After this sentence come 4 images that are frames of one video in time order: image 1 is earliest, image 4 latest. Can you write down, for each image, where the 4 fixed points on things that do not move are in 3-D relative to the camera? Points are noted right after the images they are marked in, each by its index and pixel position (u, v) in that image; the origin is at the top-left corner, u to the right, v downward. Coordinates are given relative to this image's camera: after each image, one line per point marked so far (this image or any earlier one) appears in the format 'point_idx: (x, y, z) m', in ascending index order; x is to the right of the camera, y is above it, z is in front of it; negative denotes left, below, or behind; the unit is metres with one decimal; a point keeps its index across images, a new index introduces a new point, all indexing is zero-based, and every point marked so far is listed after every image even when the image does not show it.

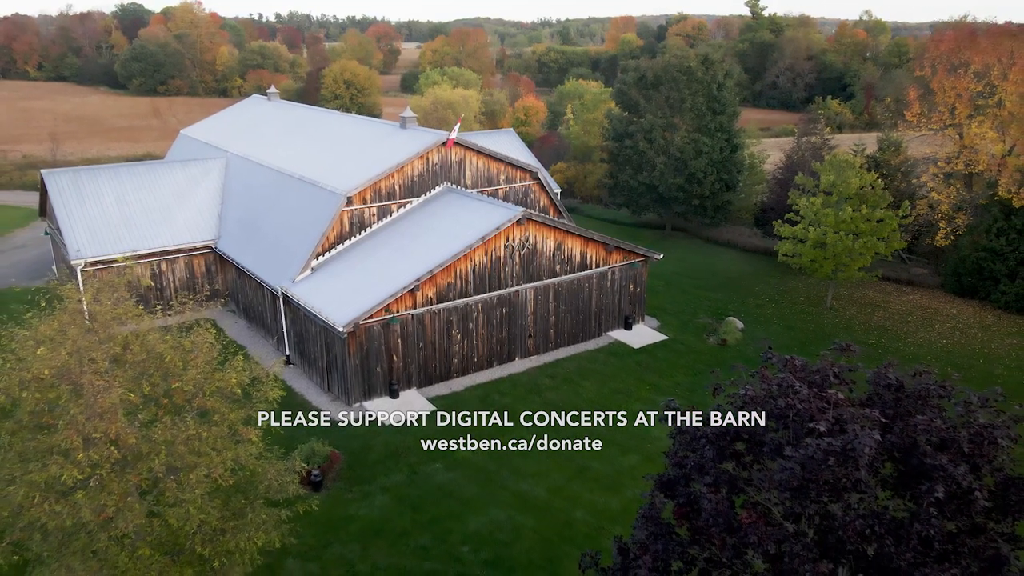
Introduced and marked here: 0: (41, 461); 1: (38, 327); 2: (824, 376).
0: (-6.3, -2.3, +9.7) m
1: (-6.9, -0.6, +10.5) m
2: (+3.3, -0.9, +7.9) m
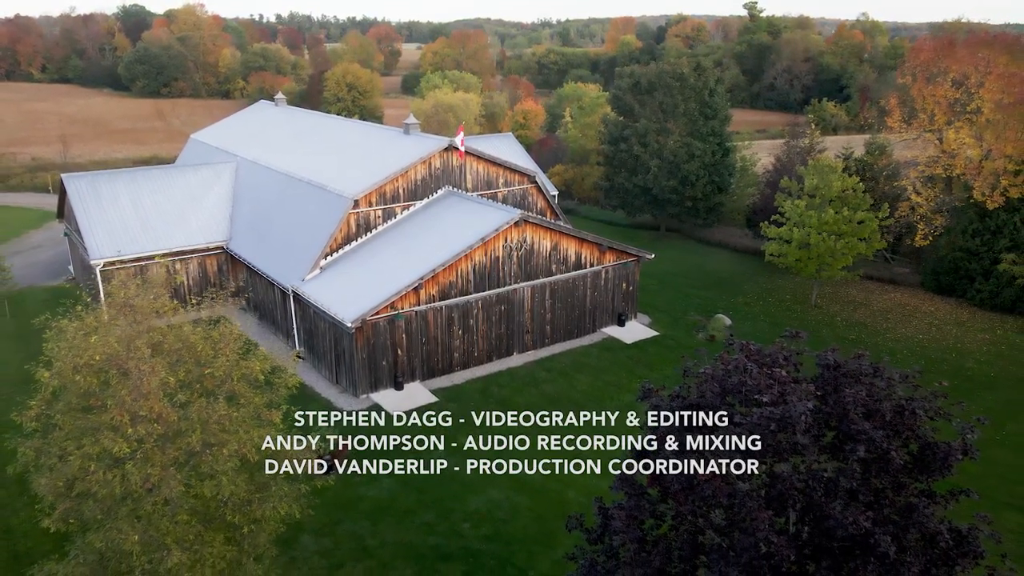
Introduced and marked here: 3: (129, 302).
0: (-6.3, -2.2, +11.0) m
1: (-6.9, -0.5, +11.8) m
2: (+3.3, -0.9, +9.2) m
3: (-6.2, -0.2, +11.8) m
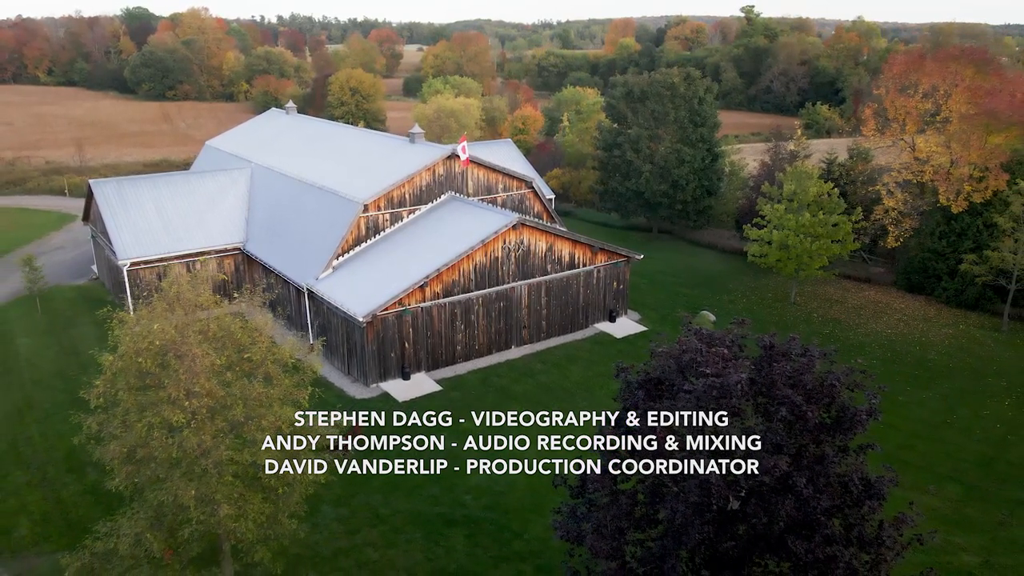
0: (-6.4, -2.2, +13.0) m
1: (-7.0, -0.4, +13.8) m
2: (+3.2, -0.8, +11.2) m
3: (-6.3, -0.2, +13.8) m
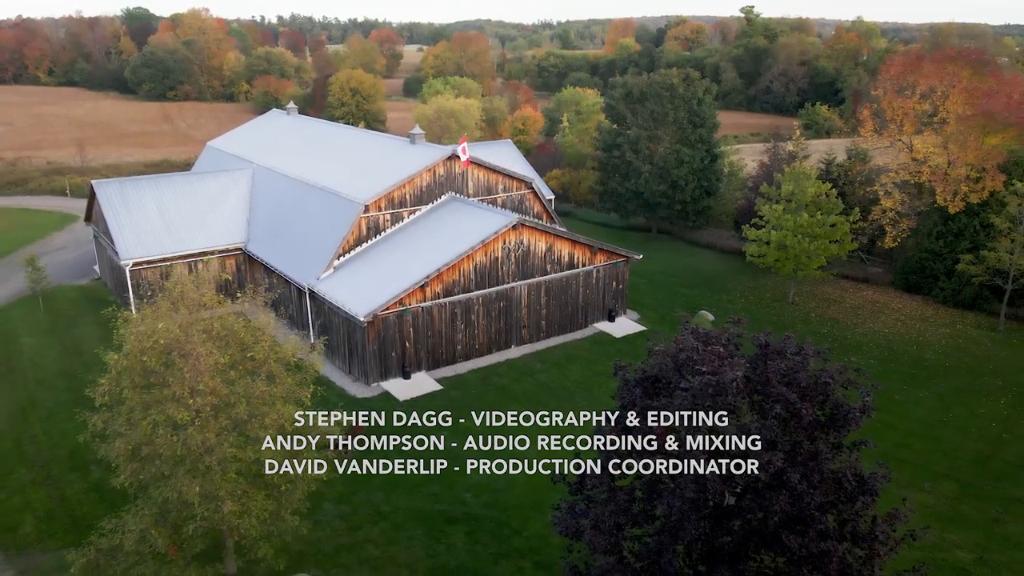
0: (-6.4, -2.2, +13.2) m
1: (-7.0, -0.4, +14.0) m
2: (+3.2, -0.8, +11.4) m
3: (-6.3, -0.2, +14.0) m
